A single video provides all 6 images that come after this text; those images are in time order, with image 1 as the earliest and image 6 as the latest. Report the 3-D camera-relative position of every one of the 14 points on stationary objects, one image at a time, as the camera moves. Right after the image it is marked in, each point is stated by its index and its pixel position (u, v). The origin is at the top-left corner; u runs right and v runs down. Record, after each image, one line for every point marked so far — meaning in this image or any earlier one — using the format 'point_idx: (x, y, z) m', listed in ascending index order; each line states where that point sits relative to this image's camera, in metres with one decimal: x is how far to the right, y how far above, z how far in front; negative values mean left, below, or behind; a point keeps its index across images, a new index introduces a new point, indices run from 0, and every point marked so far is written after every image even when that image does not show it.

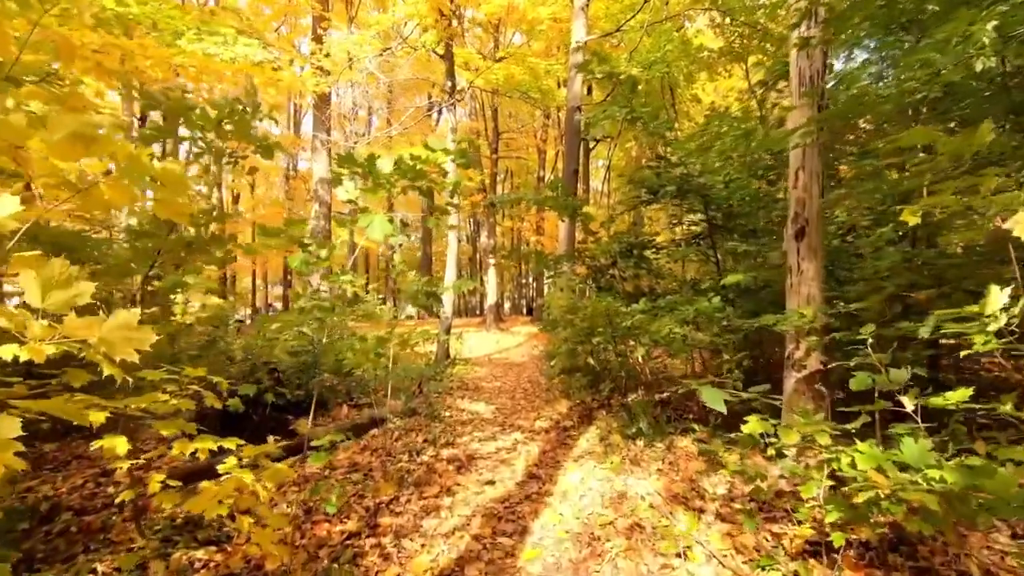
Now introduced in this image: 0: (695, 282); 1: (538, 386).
0: (+2.3, +0.1, +6.5) m
1: (+0.5, -1.7, +8.6) m
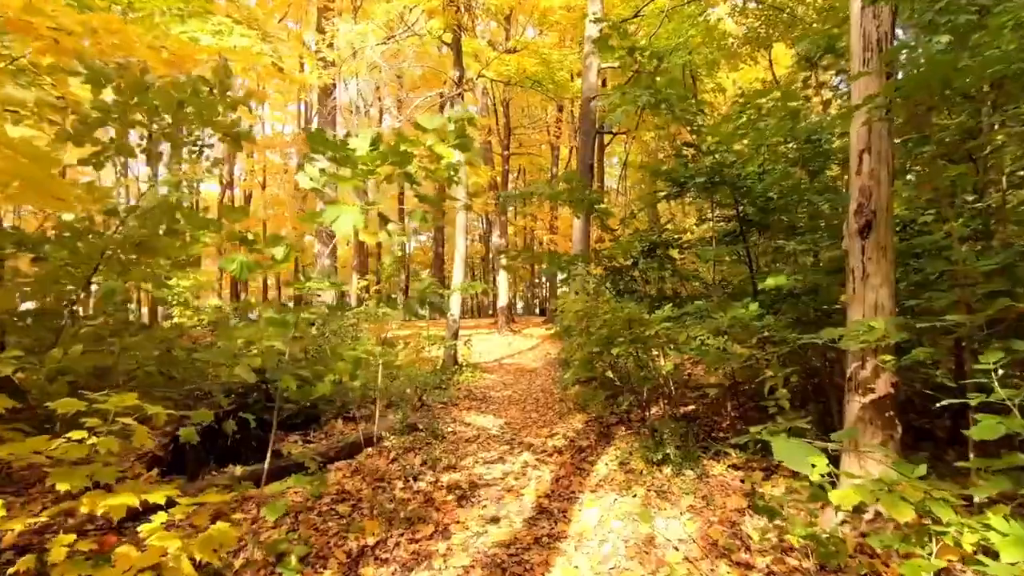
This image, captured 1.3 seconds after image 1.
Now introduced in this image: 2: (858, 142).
0: (+2.4, 0.0, +5.8) m
1: (+0.6, -1.7, +8.0) m
2: (+2.3, +1.0, +3.4) m
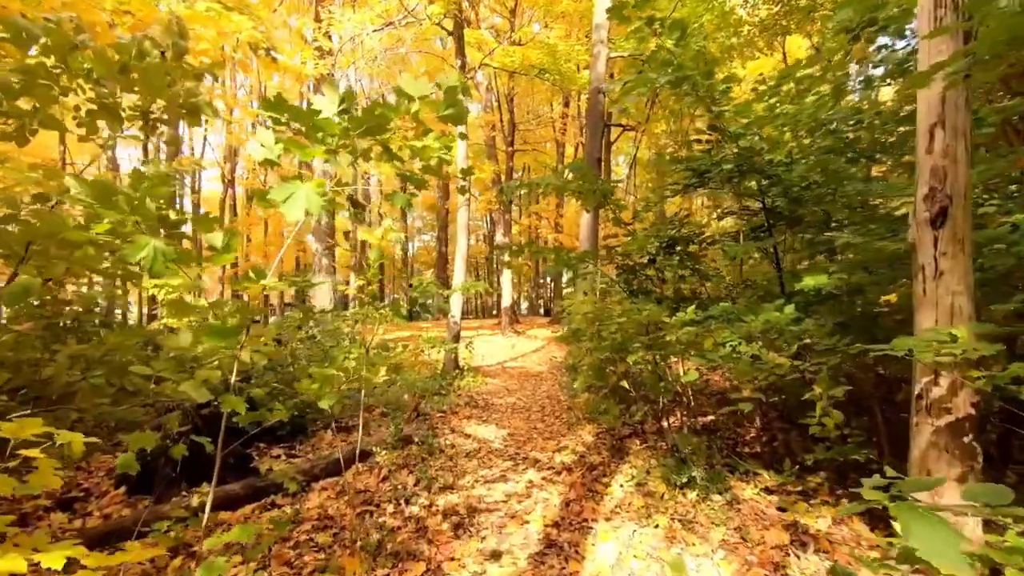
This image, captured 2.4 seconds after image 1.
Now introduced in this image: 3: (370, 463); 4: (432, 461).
0: (+2.5, 0.0, +5.2) m
1: (+0.7, -1.7, +7.4) m
2: (+2.3, +1.0, +2.9) m
3: (-1.4, -1.7, +5.0) m
4: (-0.8, -1.7, +5.1) m
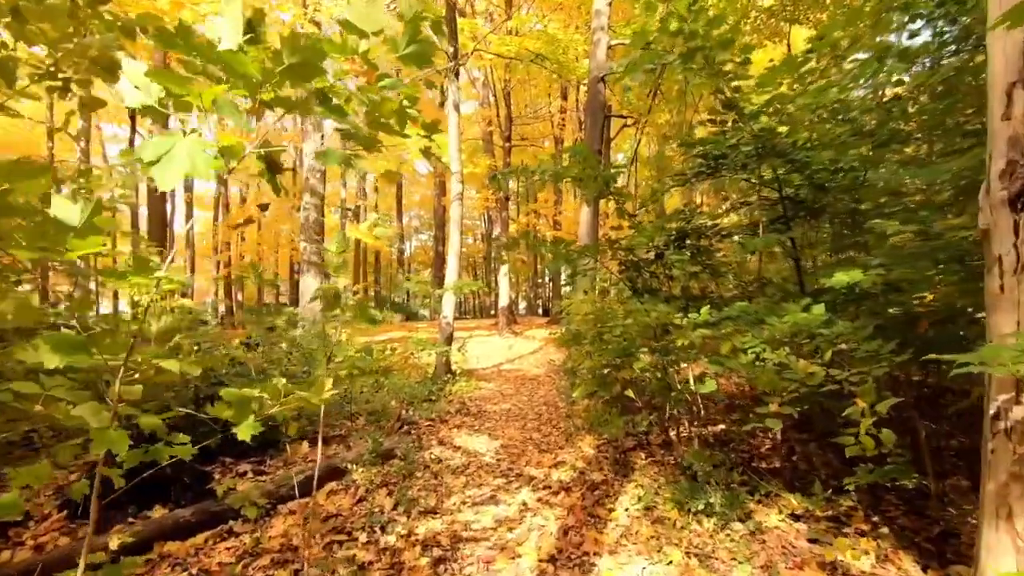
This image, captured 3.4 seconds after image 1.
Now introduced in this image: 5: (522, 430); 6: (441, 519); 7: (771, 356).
0: (+2.4, 0.0, +4.7) m
1: (+0.6, -1.7, +6.9) m
2: (+2.3, +1.0, +2.3) m
3: (-1.5, -1.7, +4.5) m
4: (-0.9, -1.7, +4.6) m
5: (+0.1, -1.8, +6.4) m
6: (-0.5, -1.8, +4.0) m
7: (+1.7, -0.5, +3.4) m
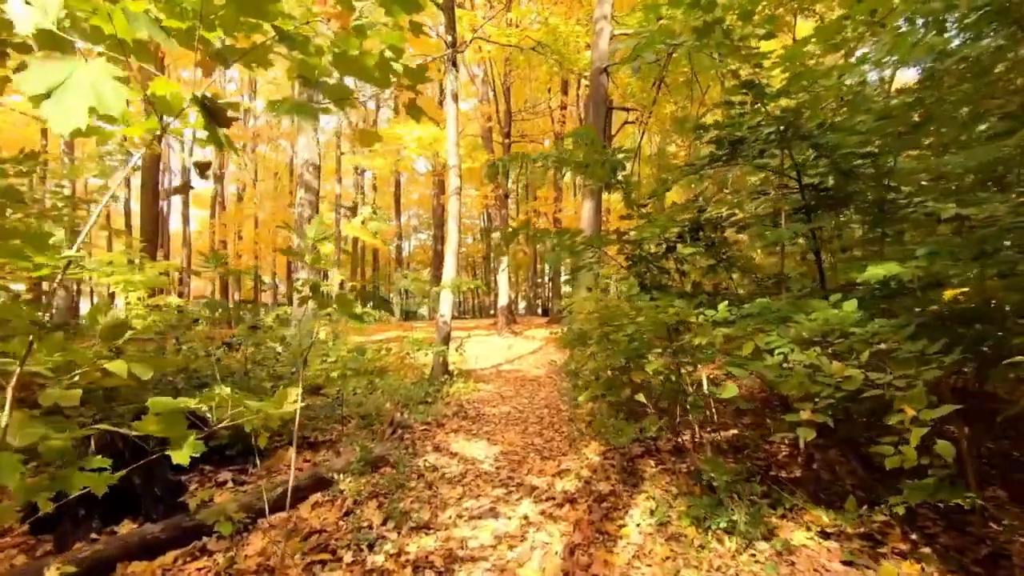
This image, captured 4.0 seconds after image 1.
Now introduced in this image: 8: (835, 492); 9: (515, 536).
0: (+2.4, +0.1, +4.4) m
1: (+0.6, -1.6, +6.6) m
2: (+2.3, +1.0, +2.0) m
3: (-1.5, -1.7, +4.1) m
4: (-0.9, -1.7, +4.2) m
5: (+0.1, -1.7, +6.1) m
6: (-0.5, -1.8, +3.6) m
7: (+1.7, -0.4, +3.1) m
8: (+2.6, -1.6, +4.1) m
9: (0.0, -1.8, +3.6) m
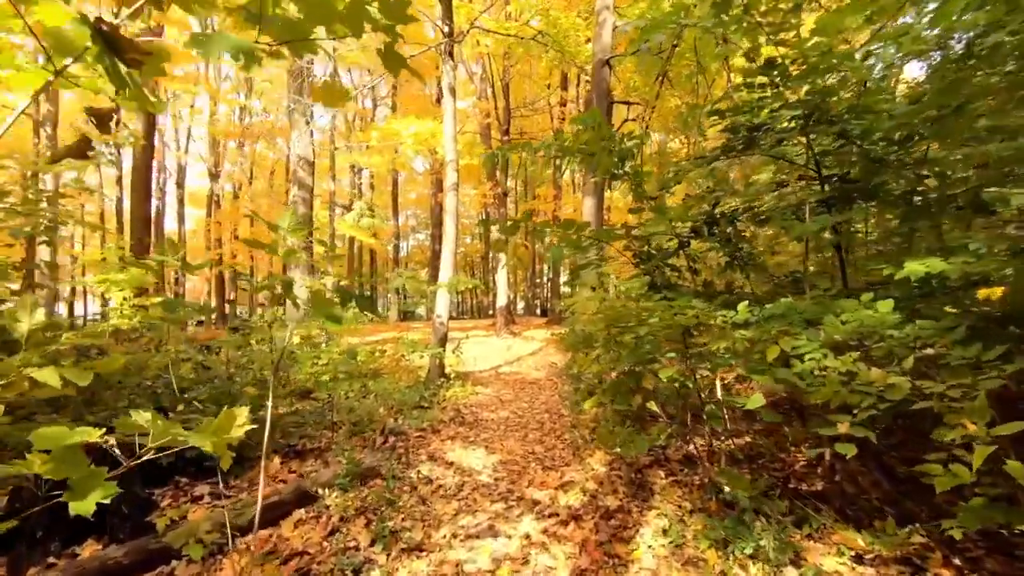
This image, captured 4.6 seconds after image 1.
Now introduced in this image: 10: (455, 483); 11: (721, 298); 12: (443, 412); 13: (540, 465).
0: (+2.4, +0.1, +4.1) m
1: (+0.6, -1.6, +6.2) m
2: (+2.3, +1.0, +1.7) m
3: (-1.5, -1.6, +3.8) m
4: (-0.9, -1.7, +3.9) m
5: (+0.1, -1.7, +5.8) m
6: (-0.5, -1.7, +3.3) m
7: (+1.7, -0.4, +2.8) m
8: (+2.6, -1.6, +3.8) m
9: (0.0, -1.7, +3.3) m
10: (-0.5, -1.7, +4.5) m
11: (+1.7, -0.1, +4.1) m
12: (-0.9, -1.7, +6.9) m
13: (+0.3, -1.7, +5.0) m
